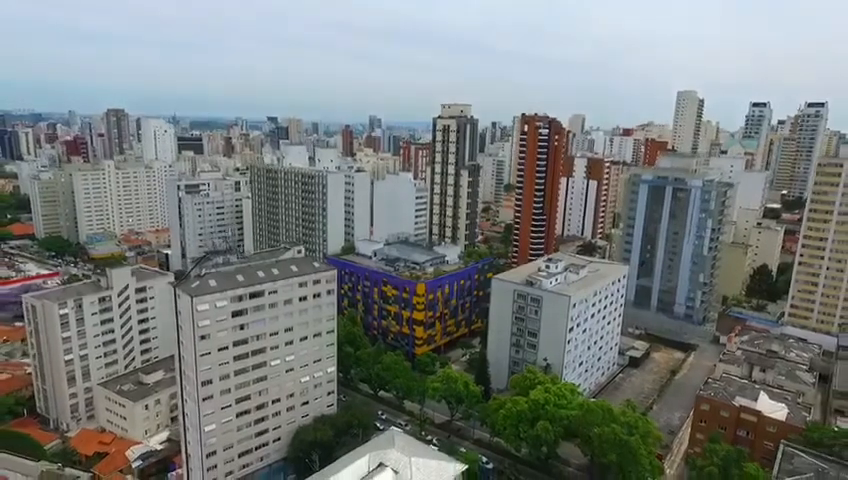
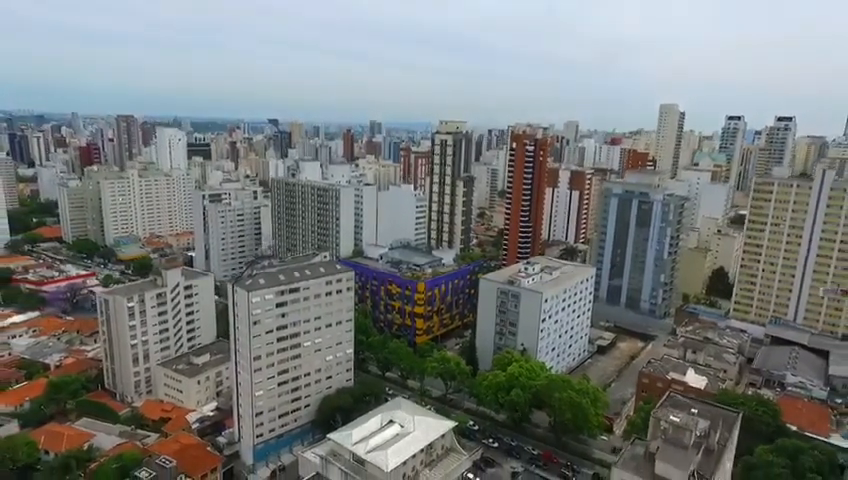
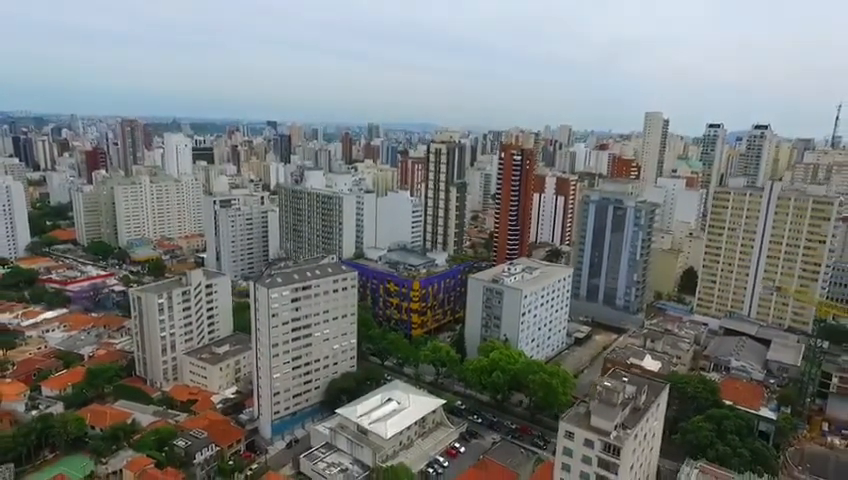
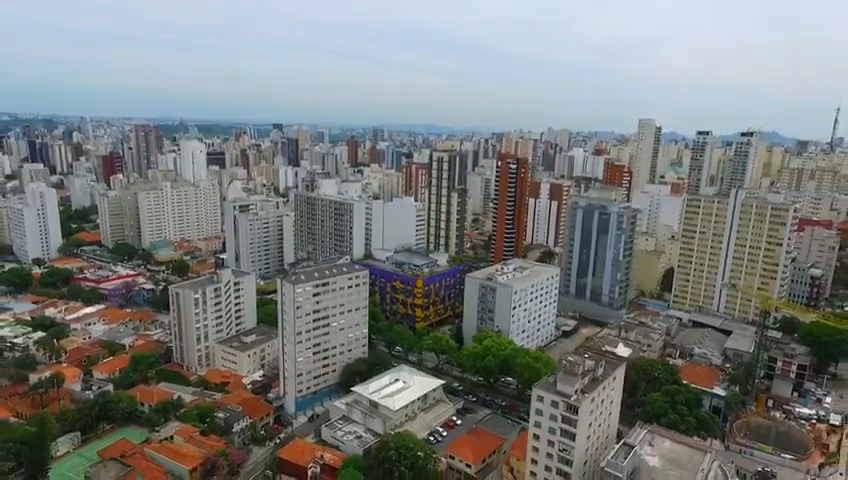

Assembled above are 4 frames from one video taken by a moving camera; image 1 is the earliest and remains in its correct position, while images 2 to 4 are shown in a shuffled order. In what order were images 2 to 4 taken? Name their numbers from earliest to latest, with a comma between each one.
2, 3, 4
